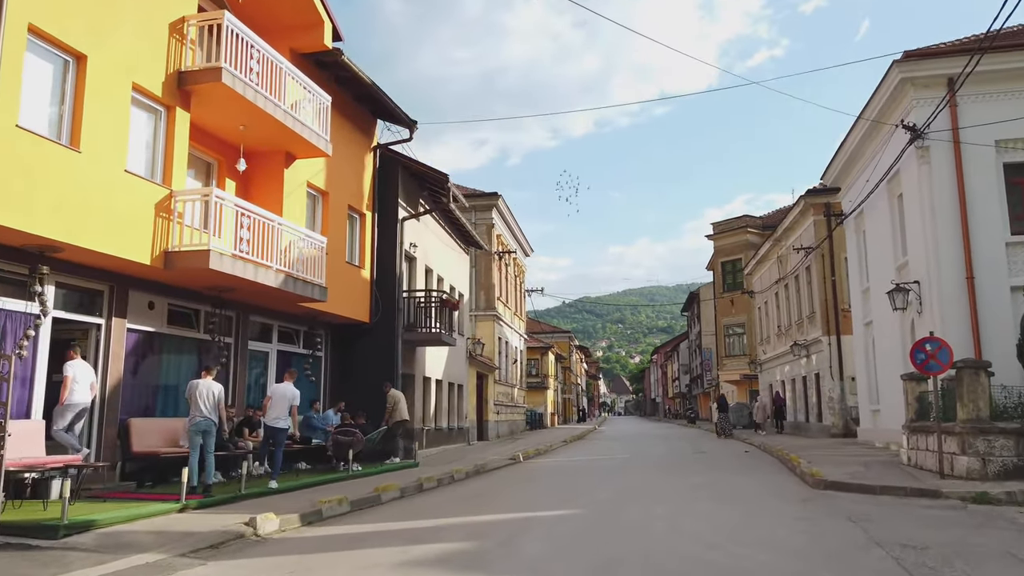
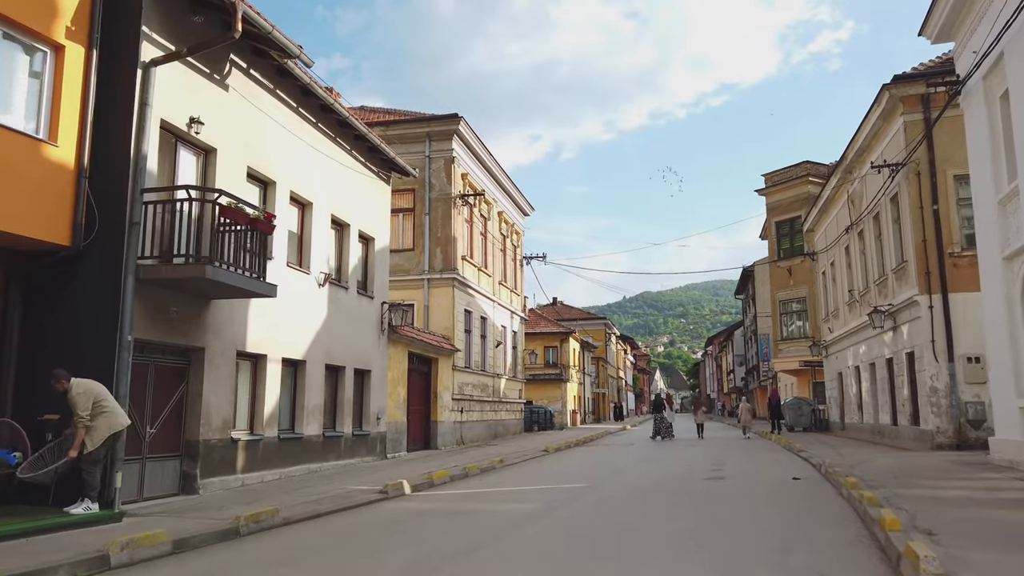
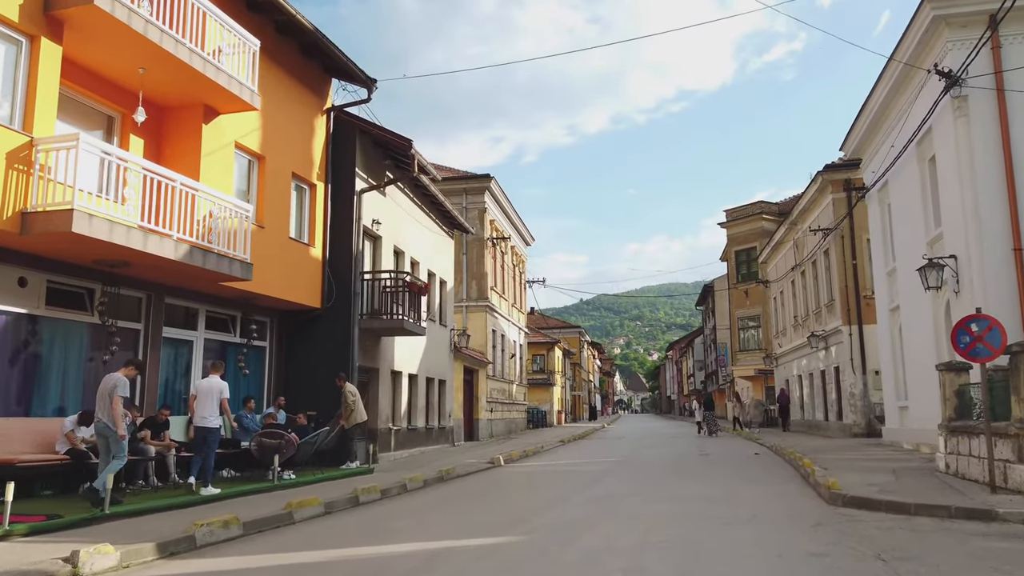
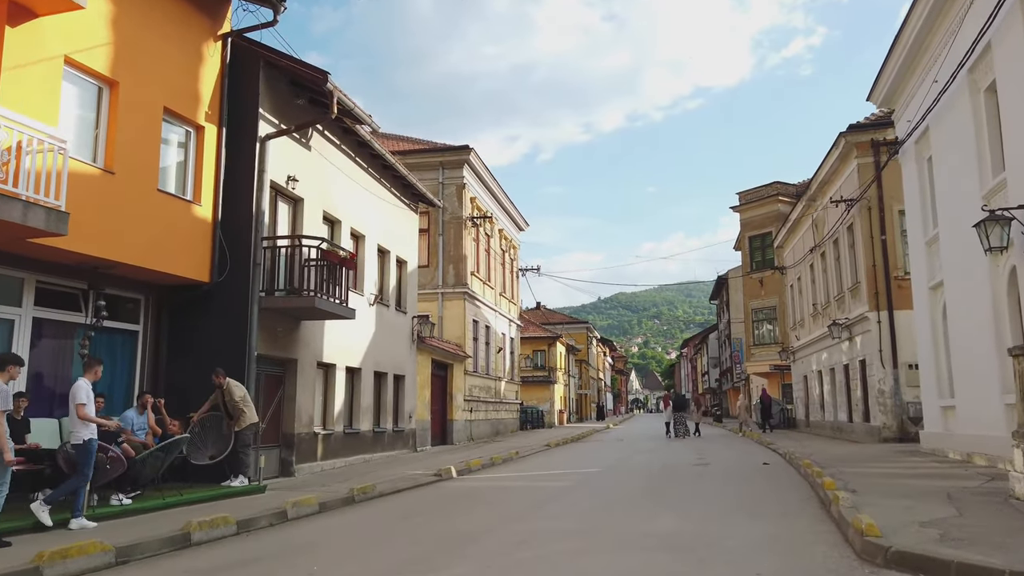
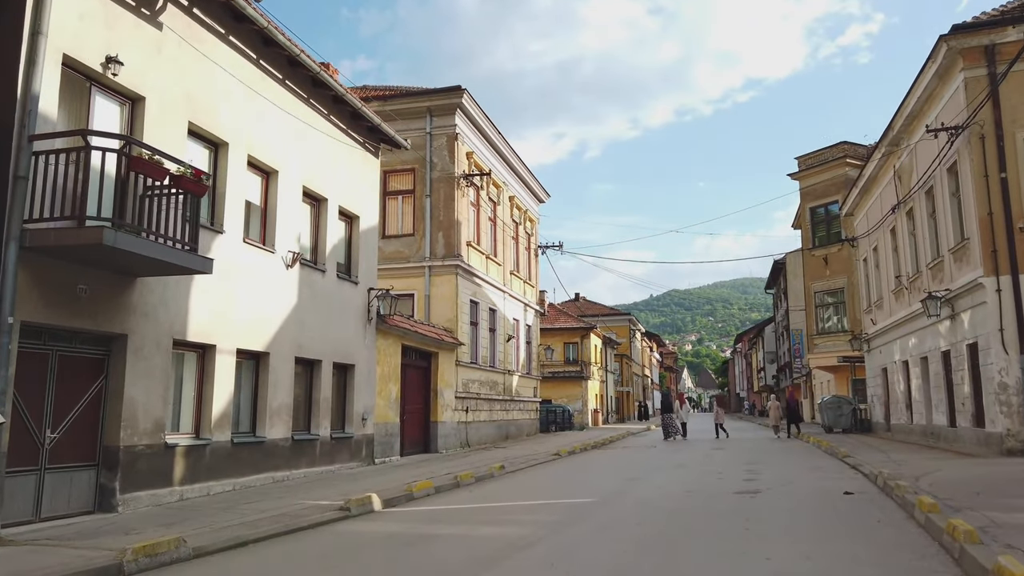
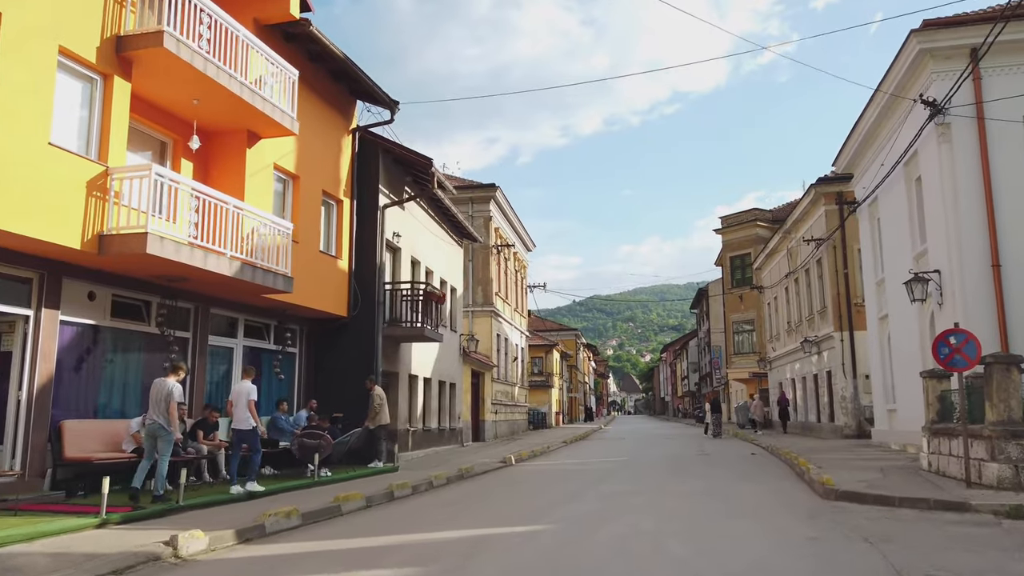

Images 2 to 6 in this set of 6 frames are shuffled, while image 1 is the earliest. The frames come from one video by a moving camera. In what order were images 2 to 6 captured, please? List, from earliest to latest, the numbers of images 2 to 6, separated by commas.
6, 3, 4, 2, 5
